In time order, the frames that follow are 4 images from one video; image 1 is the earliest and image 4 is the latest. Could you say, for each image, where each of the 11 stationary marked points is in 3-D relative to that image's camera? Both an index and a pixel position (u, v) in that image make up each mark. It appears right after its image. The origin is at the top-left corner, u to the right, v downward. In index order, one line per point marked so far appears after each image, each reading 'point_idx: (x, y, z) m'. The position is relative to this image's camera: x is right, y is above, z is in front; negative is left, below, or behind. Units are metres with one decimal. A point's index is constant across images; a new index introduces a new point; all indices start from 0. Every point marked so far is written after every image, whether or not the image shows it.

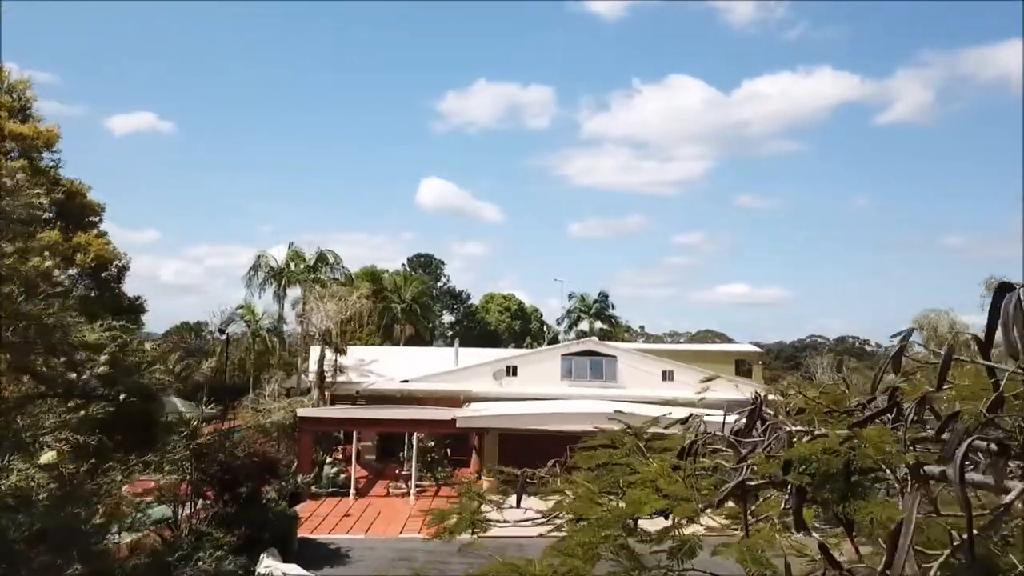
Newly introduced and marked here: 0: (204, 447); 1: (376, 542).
0: (-6.4, -3.3, +15.6) m
1: (-3.3, -6.2, +18.1) m
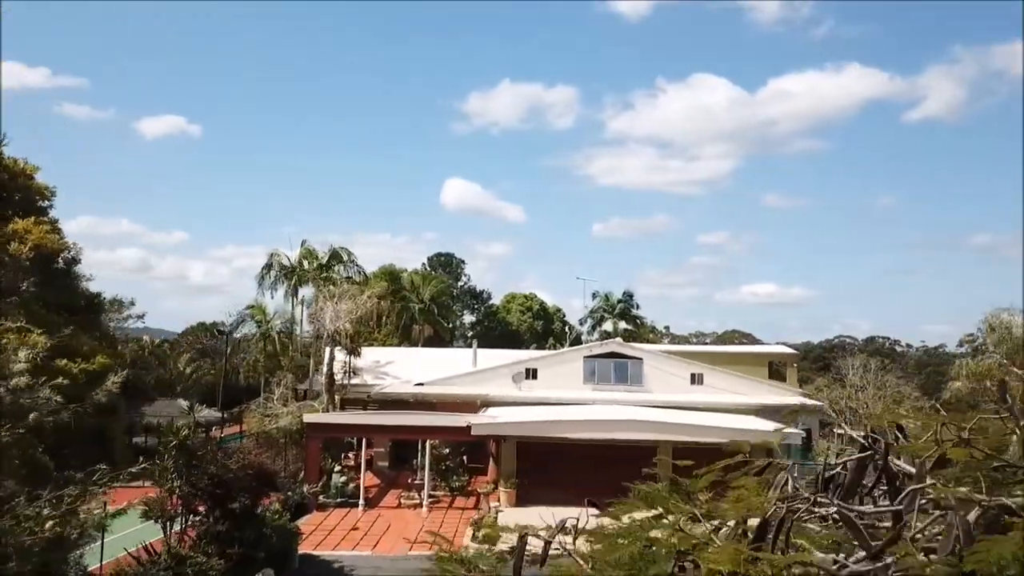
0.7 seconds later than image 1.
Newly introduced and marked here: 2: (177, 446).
0: (-6.1, -3.3, +14.4) m
1: (-2.9, -6.1, +16.8) m
2: (-6.4, -3.1, +14.3) m
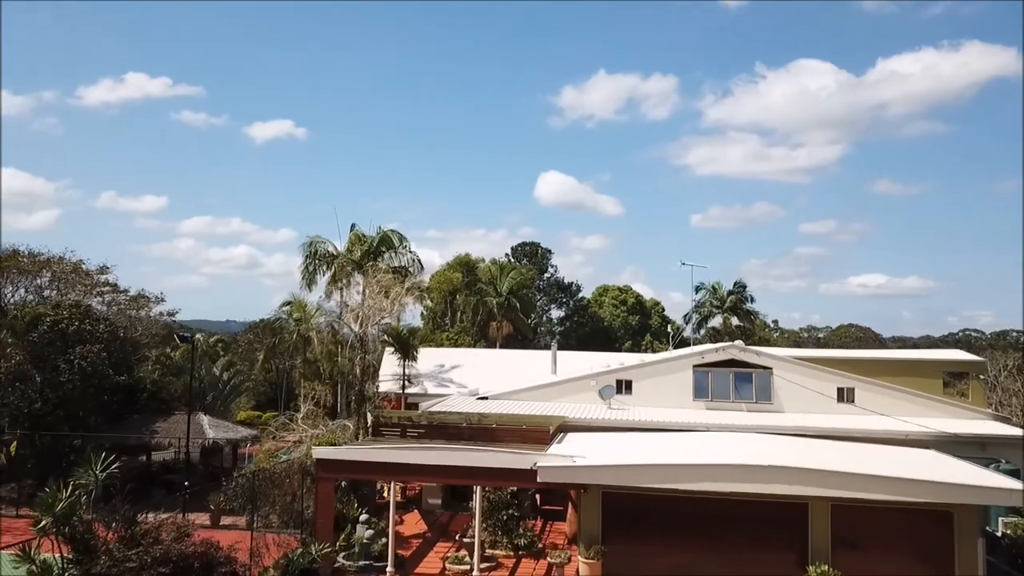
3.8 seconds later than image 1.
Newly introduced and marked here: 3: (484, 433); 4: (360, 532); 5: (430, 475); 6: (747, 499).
0: (-5.2, -3.1, +9.1) m
1: (-1.8, -5.9, +11.1) m
2: (-5.6, -2.9, +9.1) m
3: (-0.7, -3.6, +18.4) m
4: (-3.3, -5.4, +16.5) m
5: (-1.7, -4.0, +15.9) m
6: (+4.8, -4.3, +15.2) m
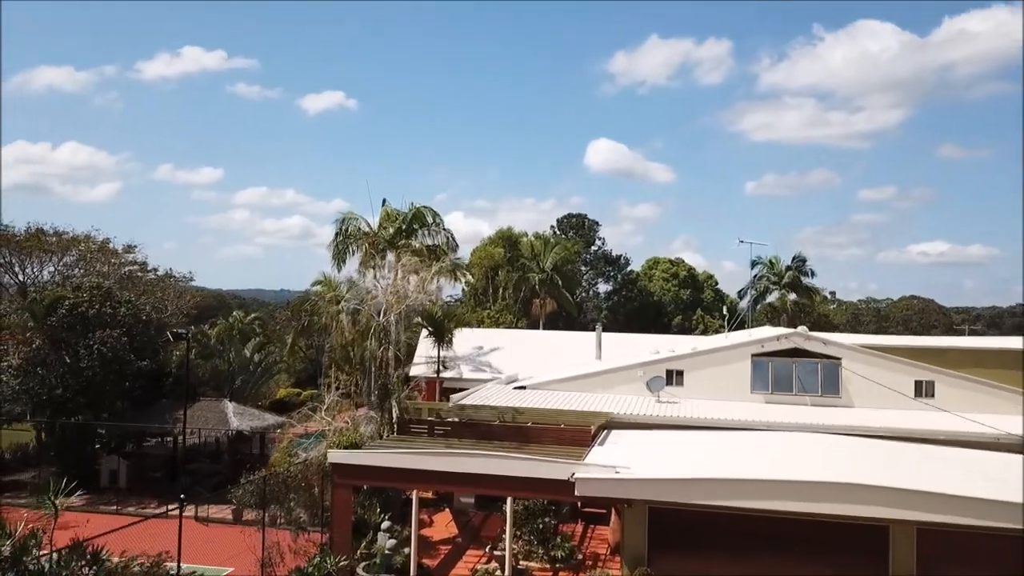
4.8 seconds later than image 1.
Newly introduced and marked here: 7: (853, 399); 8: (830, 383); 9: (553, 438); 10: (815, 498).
0: (-5.0, -3.1, +7.8) m
1: (-1.4, -5.9, +9.6) m
2: (-5.4, -3.0, +7.7) m
3: (+0.1, -3.2, +16.7) m
4: (-2.6, -5.1, +15.1) m
5: (-1.1, -3.7, +14.4) m
6: (+5.4, -4.1, +13.2) m
7: (+9.0, -2.9, +19.5) m
8: (+8.4, -2.5, +19.7) m
9: (+0.9, -3.3, +16.6) m
10: (+5.1, -3.5, +12.4) m
